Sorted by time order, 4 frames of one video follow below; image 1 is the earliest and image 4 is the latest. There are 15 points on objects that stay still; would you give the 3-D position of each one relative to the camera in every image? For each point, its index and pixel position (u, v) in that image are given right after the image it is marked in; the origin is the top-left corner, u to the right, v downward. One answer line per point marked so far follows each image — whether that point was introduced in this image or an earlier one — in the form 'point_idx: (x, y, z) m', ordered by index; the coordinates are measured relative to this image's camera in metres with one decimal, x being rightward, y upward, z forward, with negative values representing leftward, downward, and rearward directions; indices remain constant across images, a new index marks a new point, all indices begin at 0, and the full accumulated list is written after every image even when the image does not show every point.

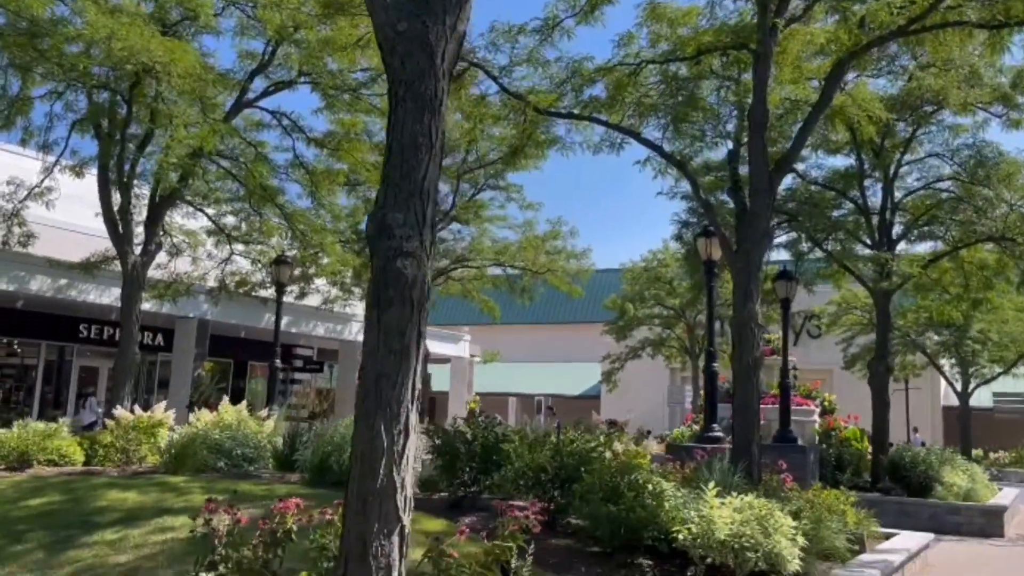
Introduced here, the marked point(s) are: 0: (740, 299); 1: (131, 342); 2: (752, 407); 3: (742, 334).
0: (+3.2, -0.2, +12.2) m
1: (-7.7, -1.1, +18.0) m
2: (+3.3, -1.6, +11.9) m
3: (+3.2, -0.6, +12.1) m
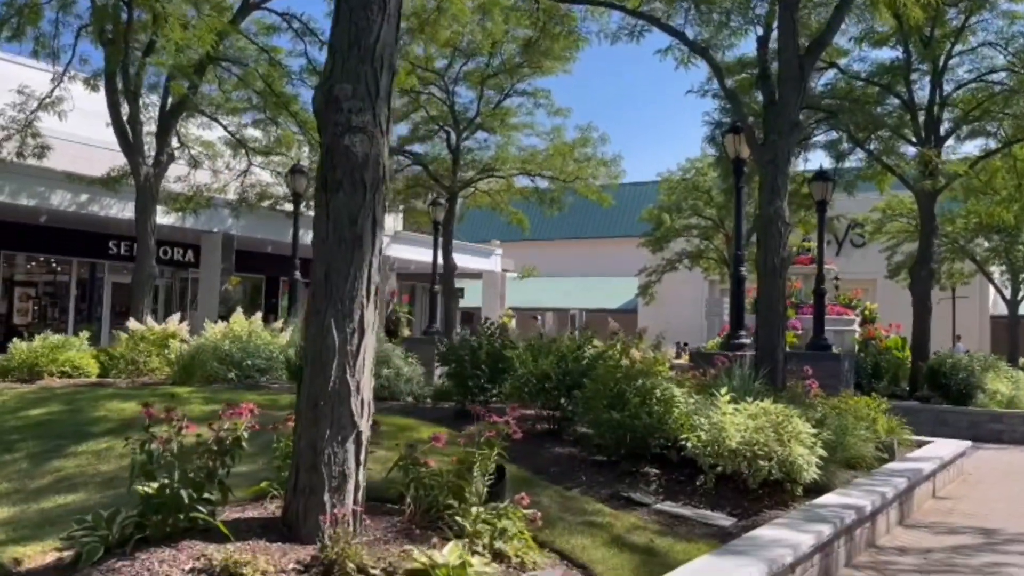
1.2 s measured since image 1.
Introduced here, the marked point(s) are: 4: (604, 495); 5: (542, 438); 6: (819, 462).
0: (+3.3, +1.2, +11.4) m
1: (-7.3, +0.7, +17.7) m
2: (+3.4, -0.3, +11.2) m
3: (+3.3, +0.7, +11.3) m
4: (+0.8, -1.7, +7.3) m
5: (+0.3, -1.5, +9.0) m
6: (+2.7, -1.6, +7.9) m
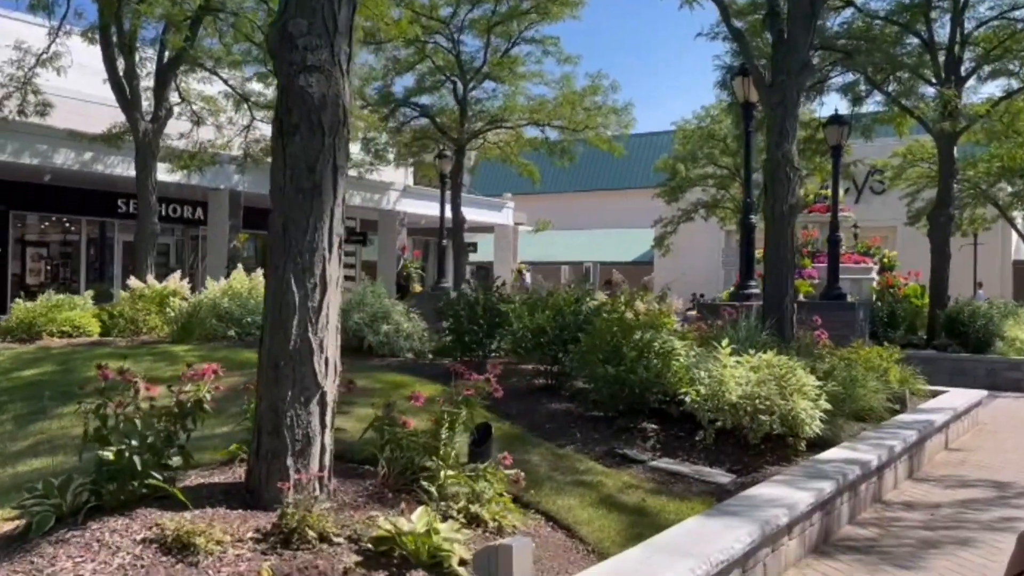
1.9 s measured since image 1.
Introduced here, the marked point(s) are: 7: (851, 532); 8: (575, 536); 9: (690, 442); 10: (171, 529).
0: (+3.3, +1.8, +10.9) m
1: (-7.2, +1.5, +17.5) m
2: (+3.4, +0.4, +10.8) m
3: (+3.3, +1.4, +10.9) m
4: (+0.7, -1.3, +7.1) m
5: (+0.3, -1.1, +8.7) m
6: (+2.7, -1.1, +7.6) m
7: (+2.4, -1.7, +6.2) m
8: (+0.4, -1.4, +5.1) m
9: (+1.5, -1.3, +7.5) m
10: (-1.5, -1.1, +3.9) m
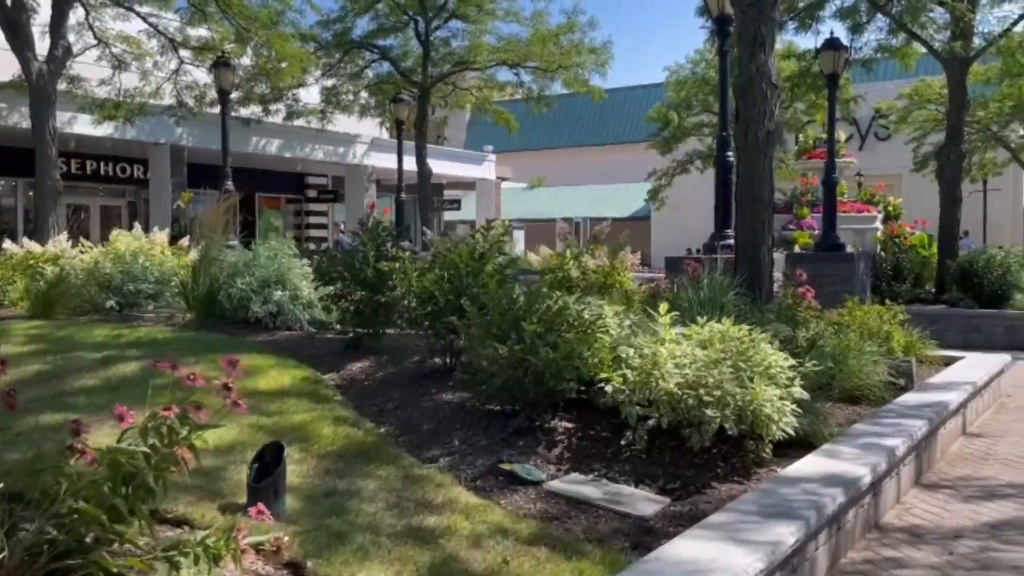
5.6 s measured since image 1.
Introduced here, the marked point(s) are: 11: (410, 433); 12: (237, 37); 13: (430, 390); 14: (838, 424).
0: (+2.3, +2.4, +8.7) m
1: (-8.1, +2.1, +15.4) m
2: (+2.5, +0.9, +8.7) m
3: (+2.3, +1.9, +8.7) m
4: (-0.2, -1.0, +5.0) m
5: (-0.6, -0.7, +6.7) m
6: (+1.8, -0.7, +5.5) m
7: (+1.5, -1.4, +4.1) m
8: (-0.5, -1.2, +3.0) m
9: (+0.6, -1.0, +5.4) m
10: (-2.4, -1.0, +1.9) m
11: (-0.7, -0.9, +5.6) m
12: (-5.8, +5.3, +18.5) m
13: (-0.6, -0.7, +6.4) m
14: (+2.3, -1.0, +6.2) m
